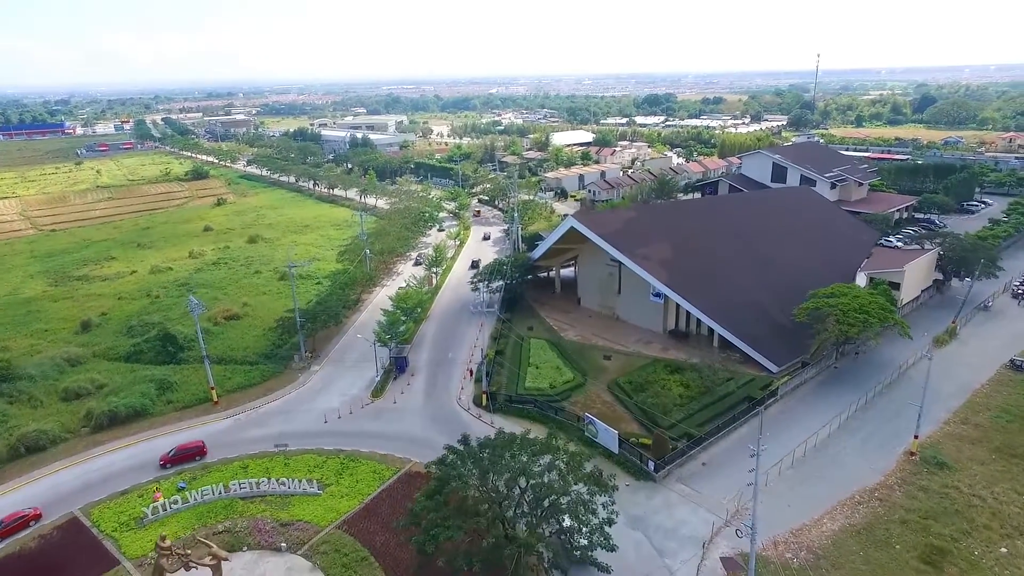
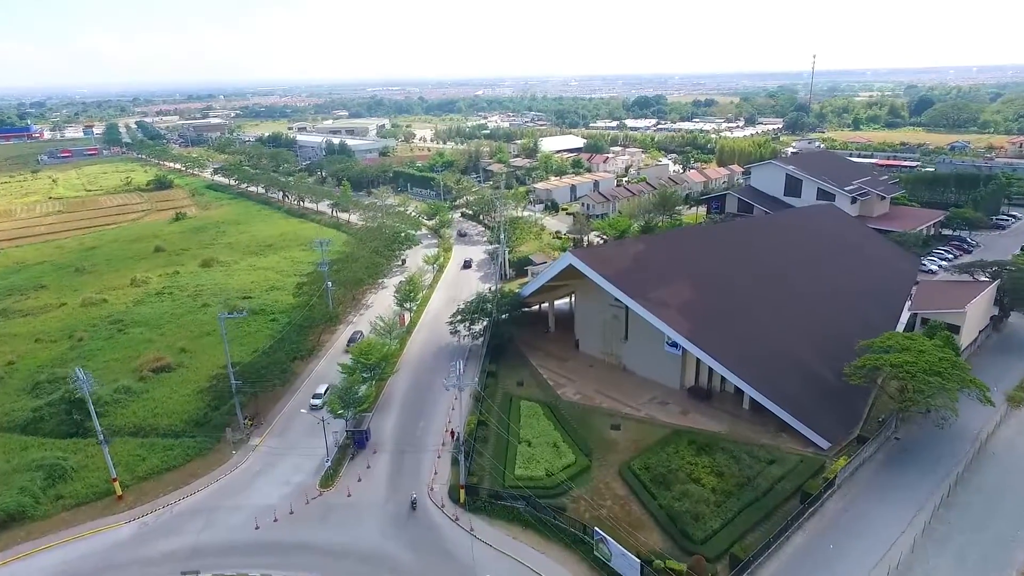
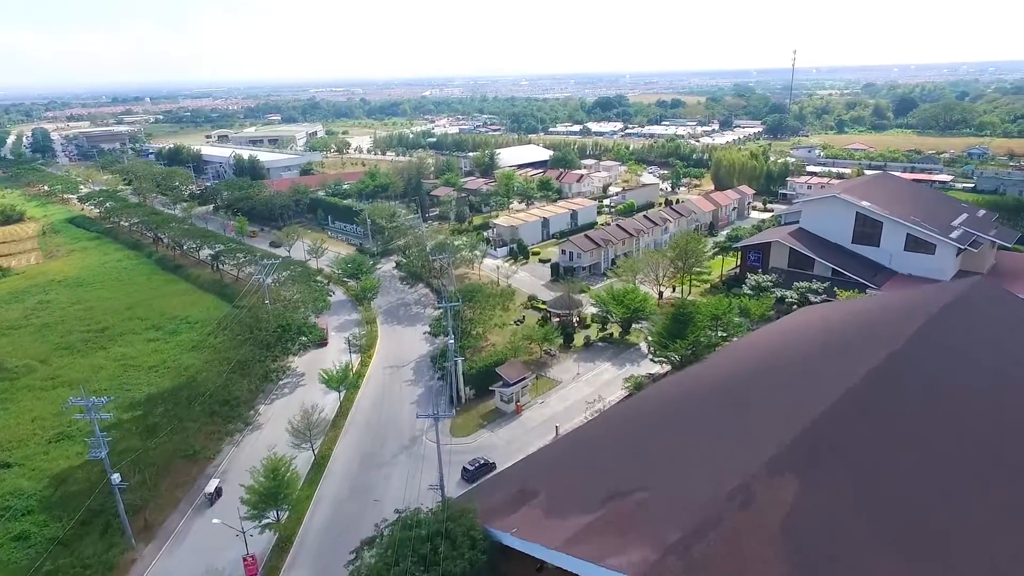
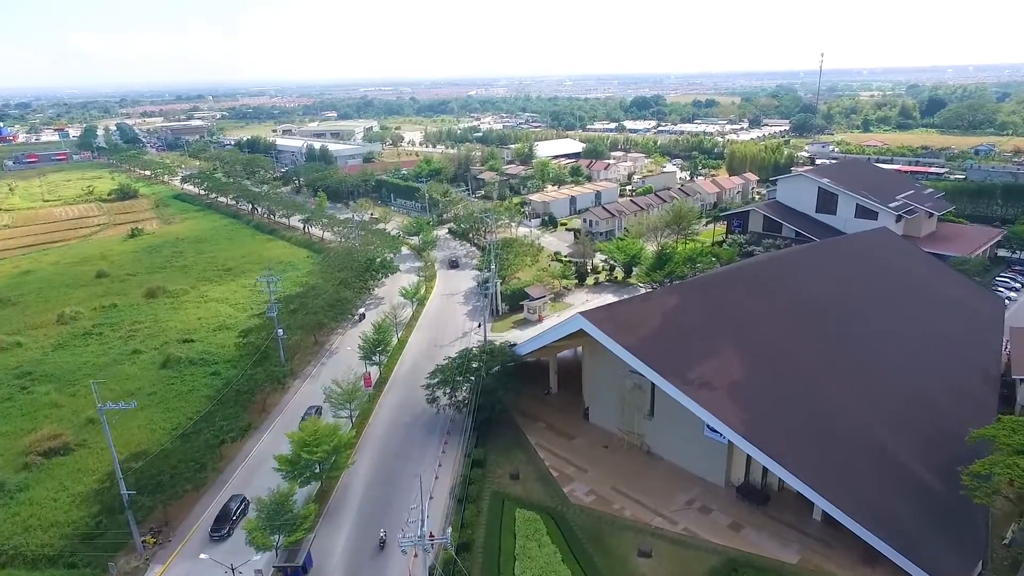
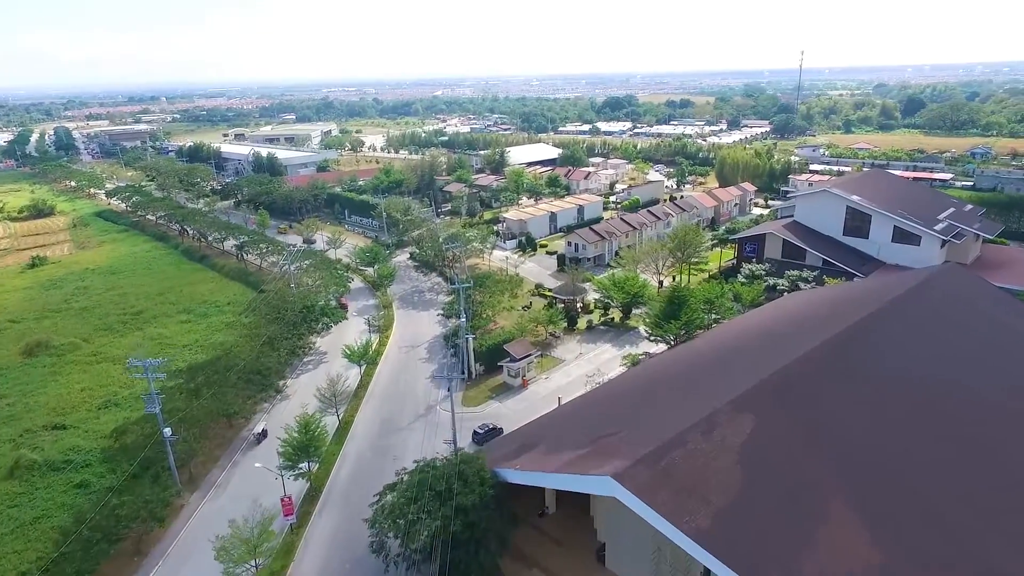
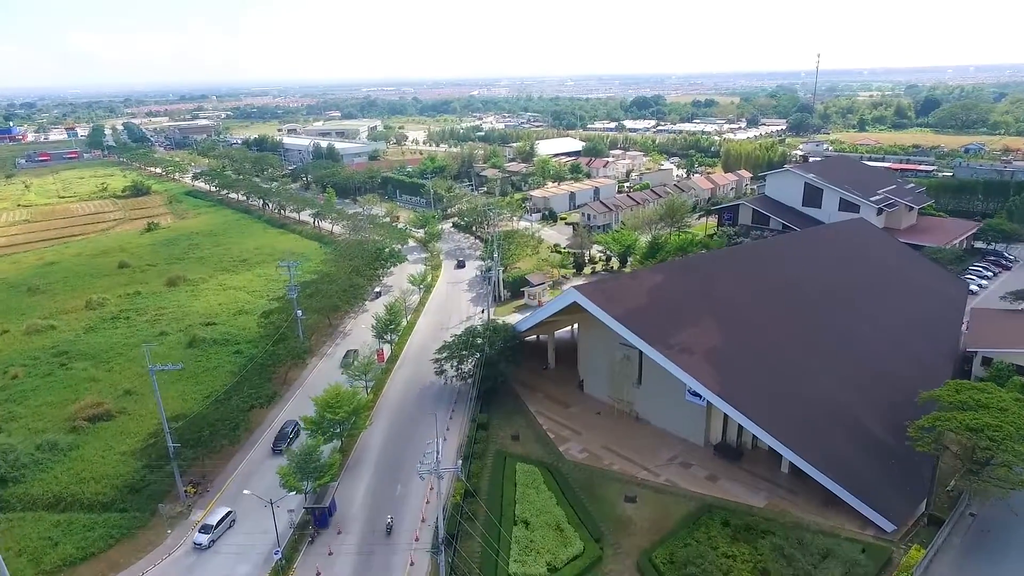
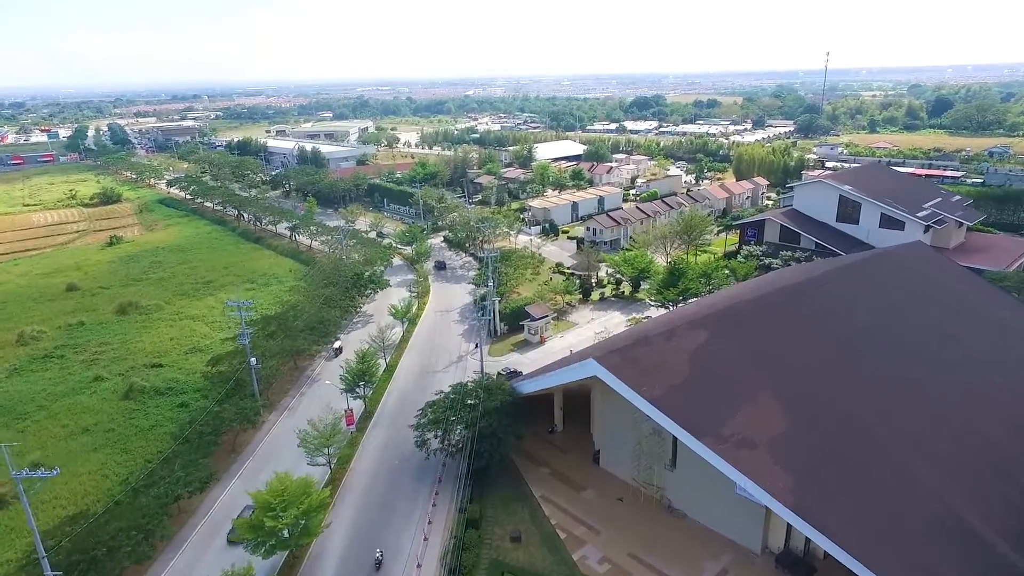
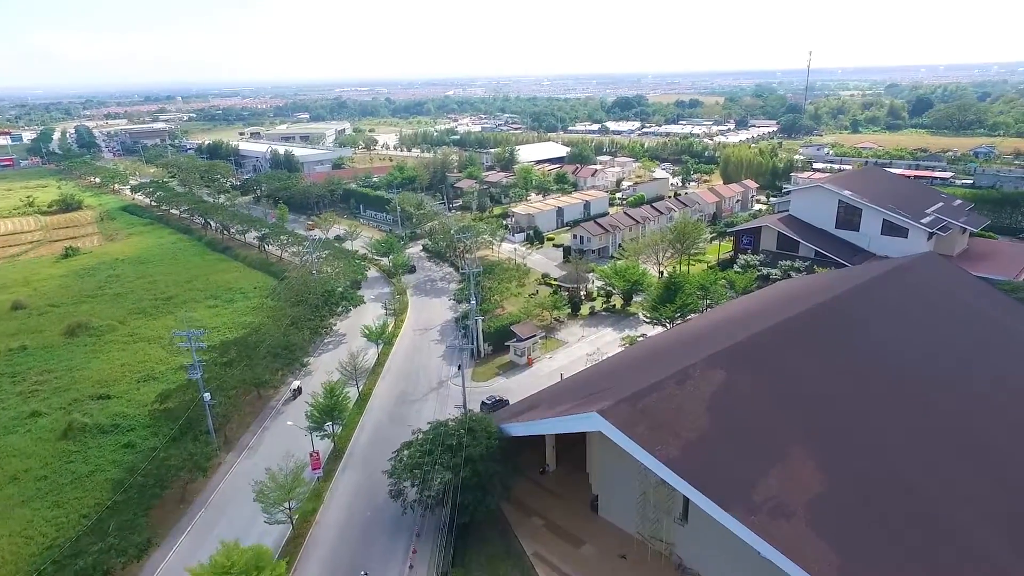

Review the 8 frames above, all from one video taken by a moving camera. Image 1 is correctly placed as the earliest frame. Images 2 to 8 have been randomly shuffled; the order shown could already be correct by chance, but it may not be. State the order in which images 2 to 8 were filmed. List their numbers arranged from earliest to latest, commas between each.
2, 6, 4, 7, 8, 5, 3
